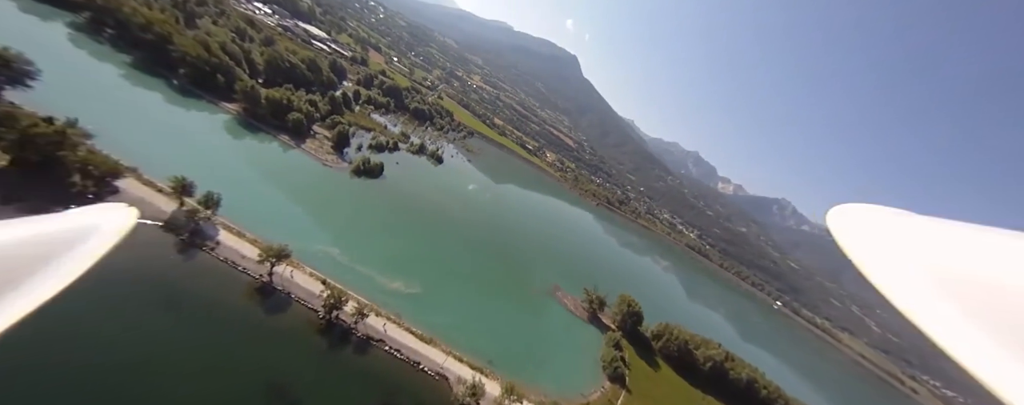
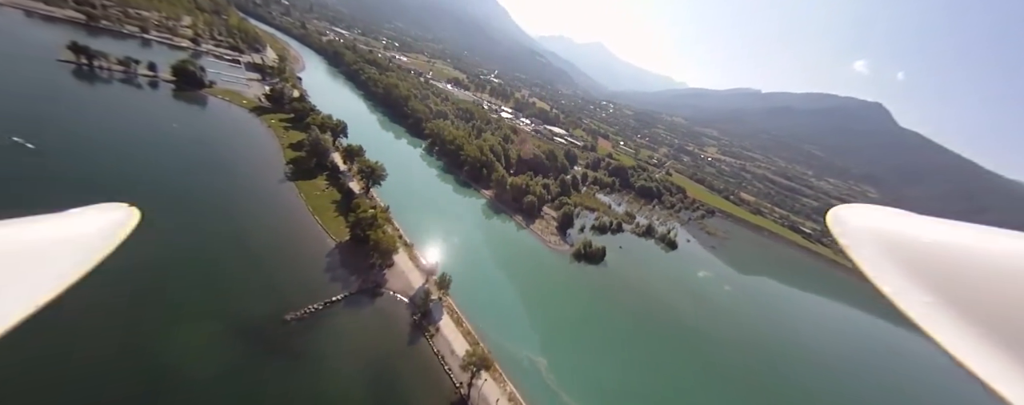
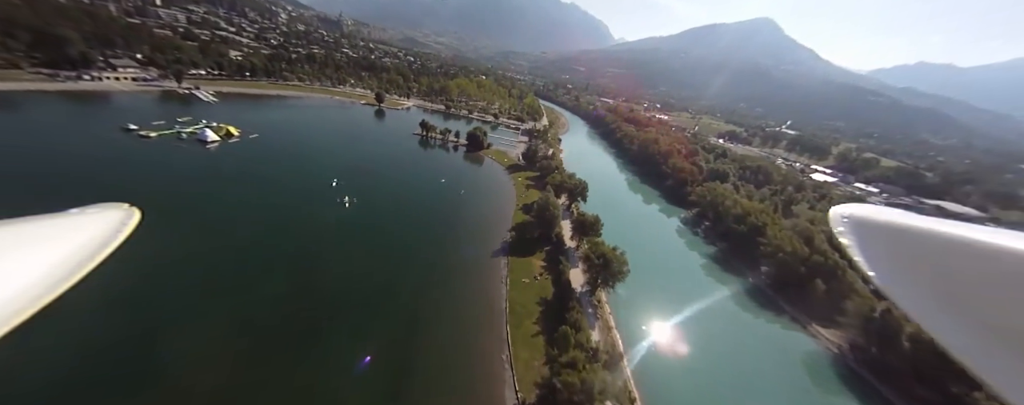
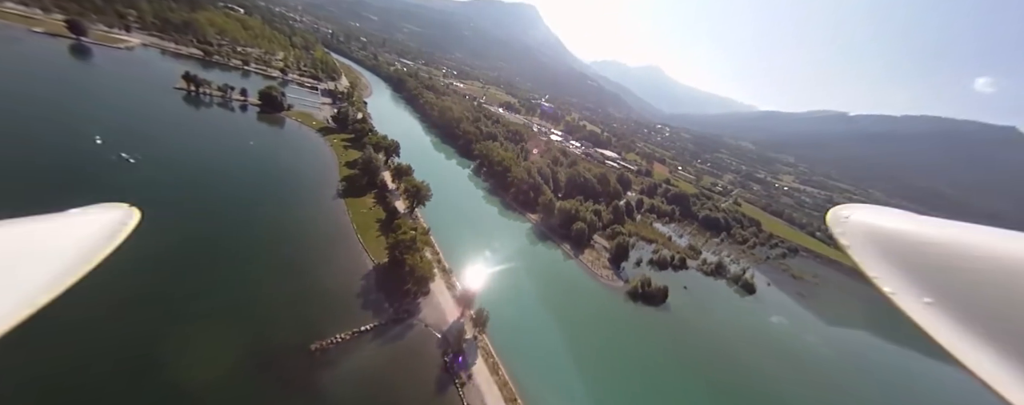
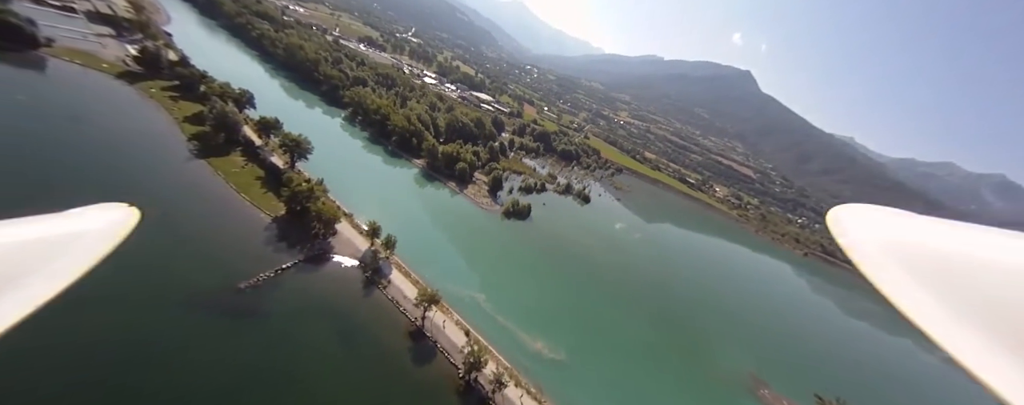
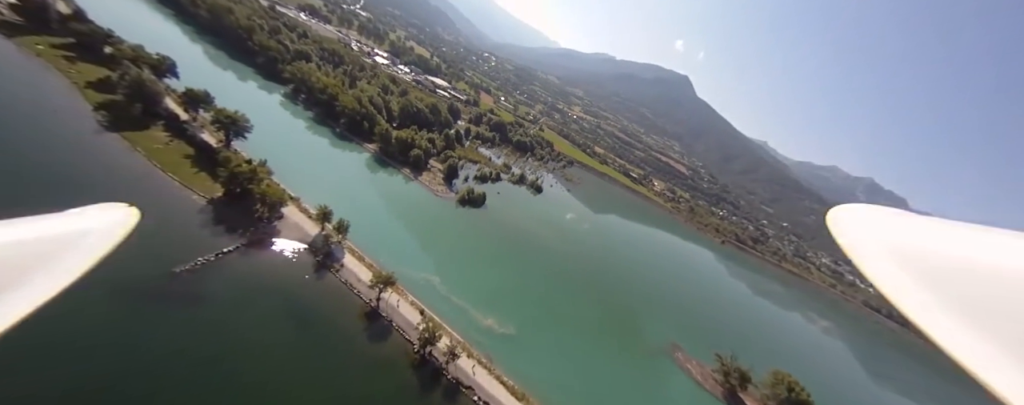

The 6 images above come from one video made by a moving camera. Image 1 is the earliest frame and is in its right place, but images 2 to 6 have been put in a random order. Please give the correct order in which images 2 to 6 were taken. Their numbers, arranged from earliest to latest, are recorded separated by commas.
6, 5, 2, 4, 3
